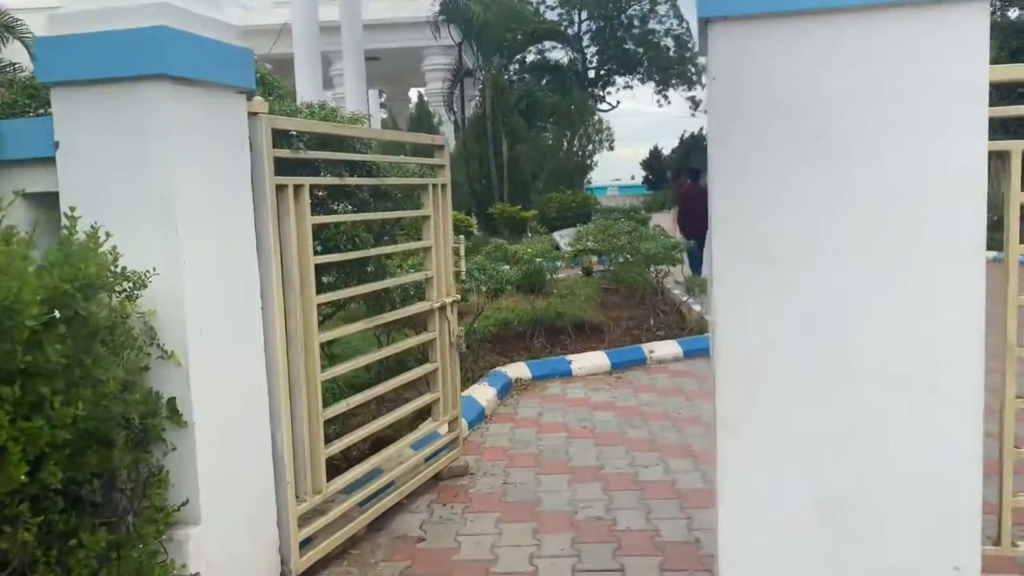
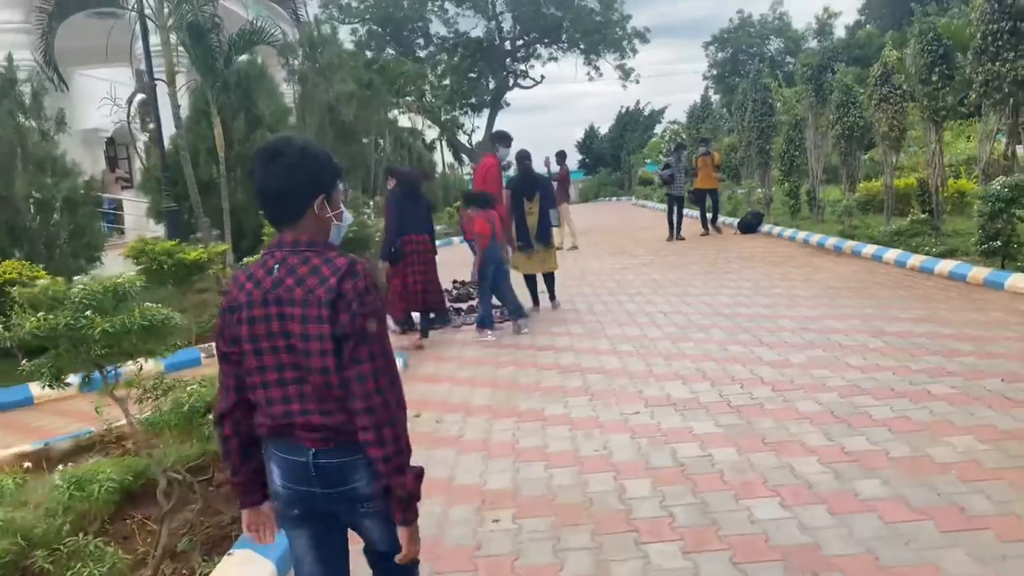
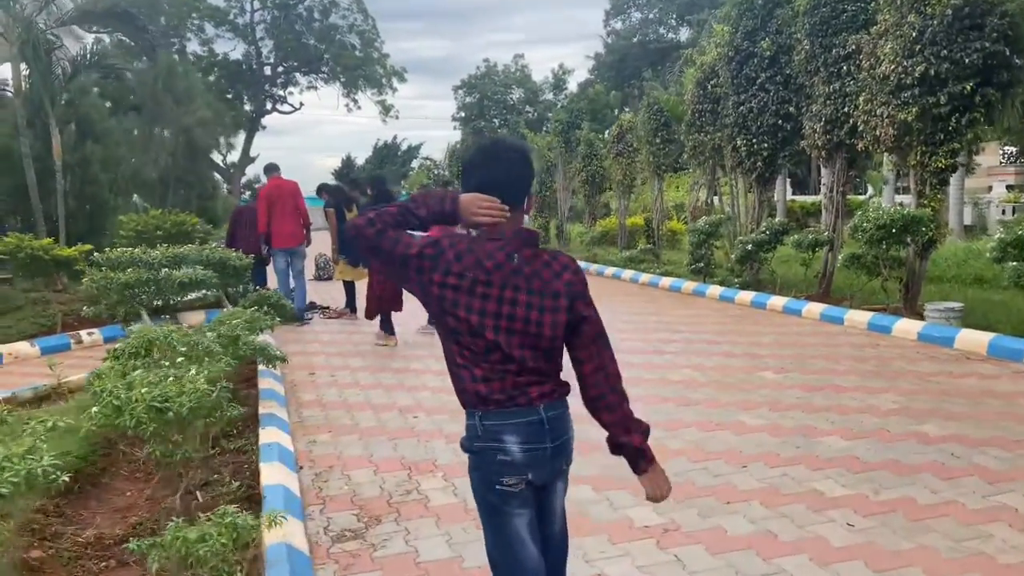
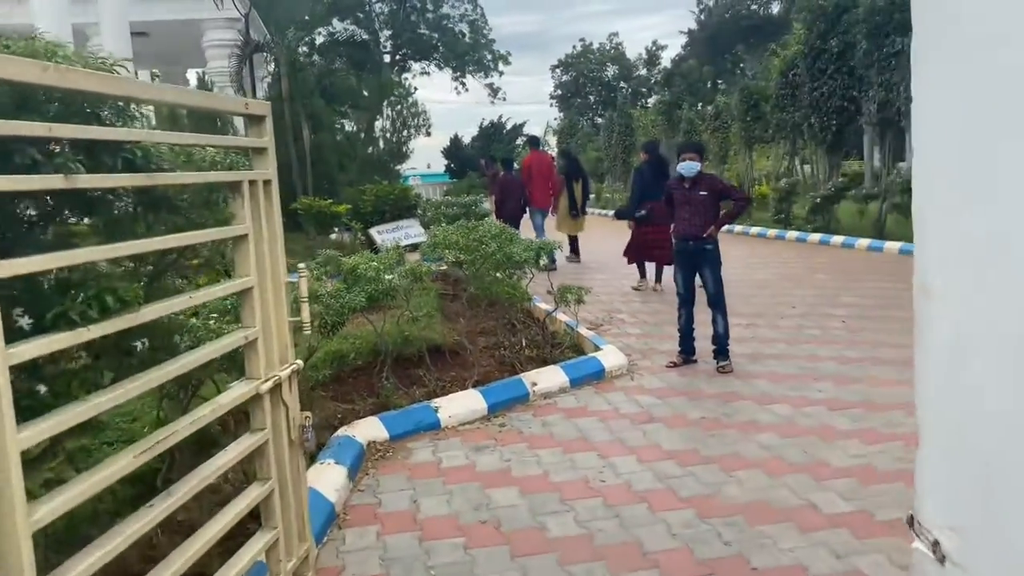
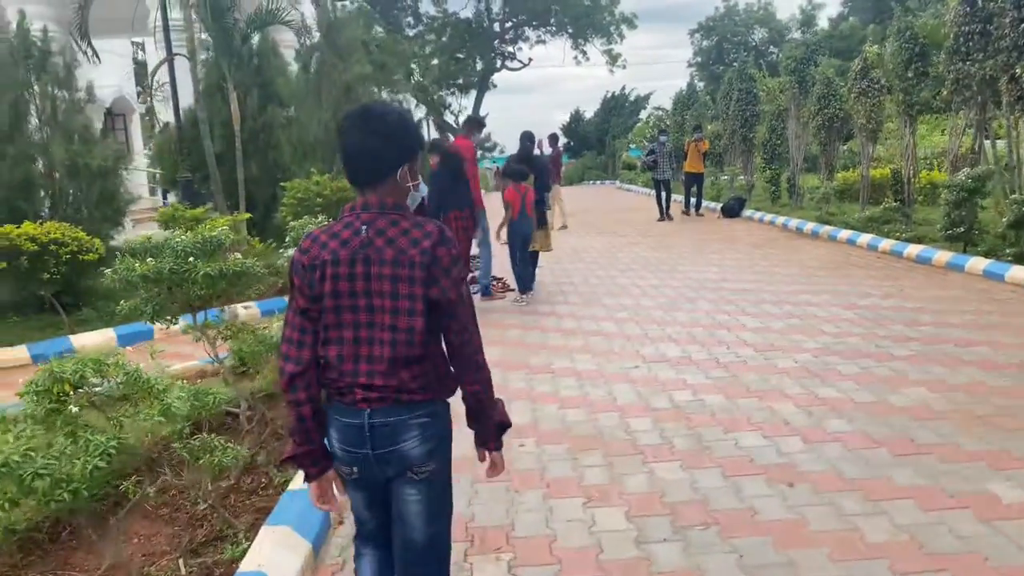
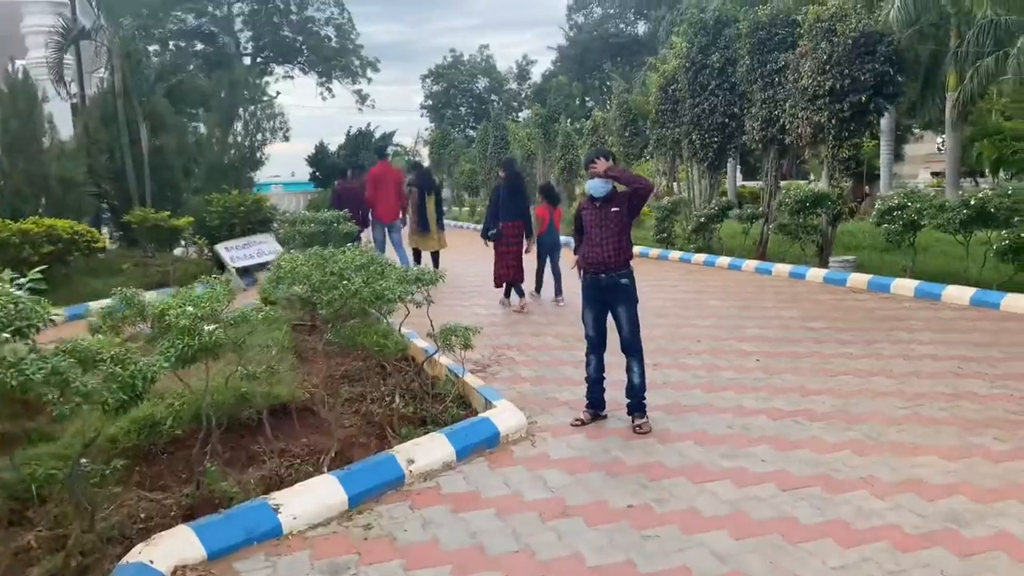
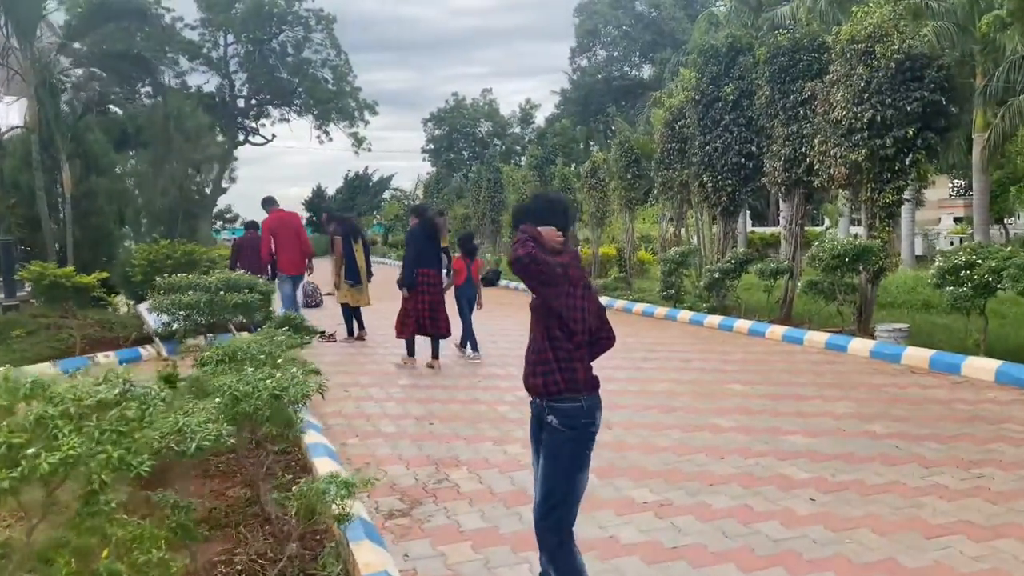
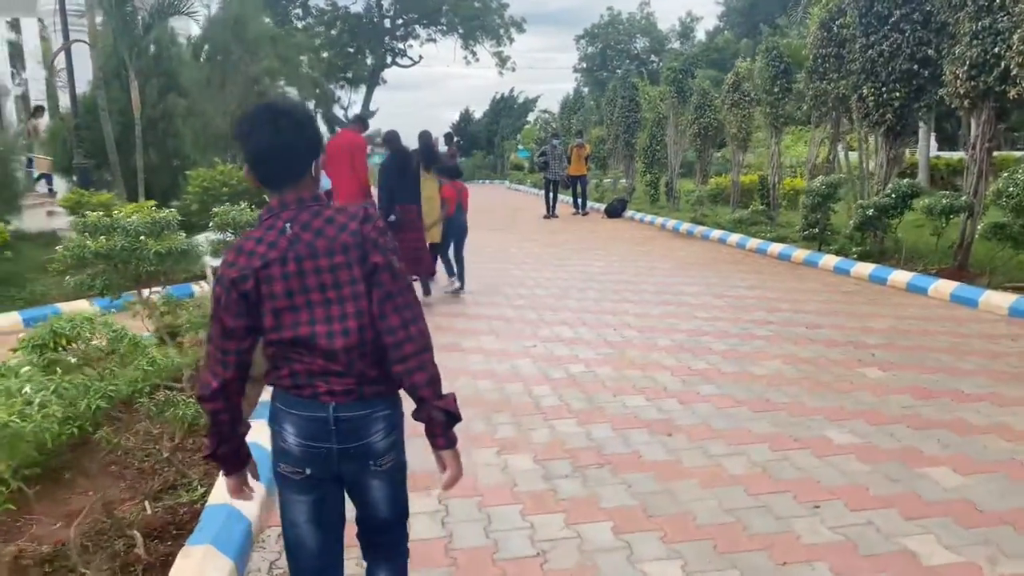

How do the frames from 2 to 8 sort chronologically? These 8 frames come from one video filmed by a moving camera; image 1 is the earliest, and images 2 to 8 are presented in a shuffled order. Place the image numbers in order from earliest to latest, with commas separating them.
4, 6, 7, 3, 8, 5, 2
